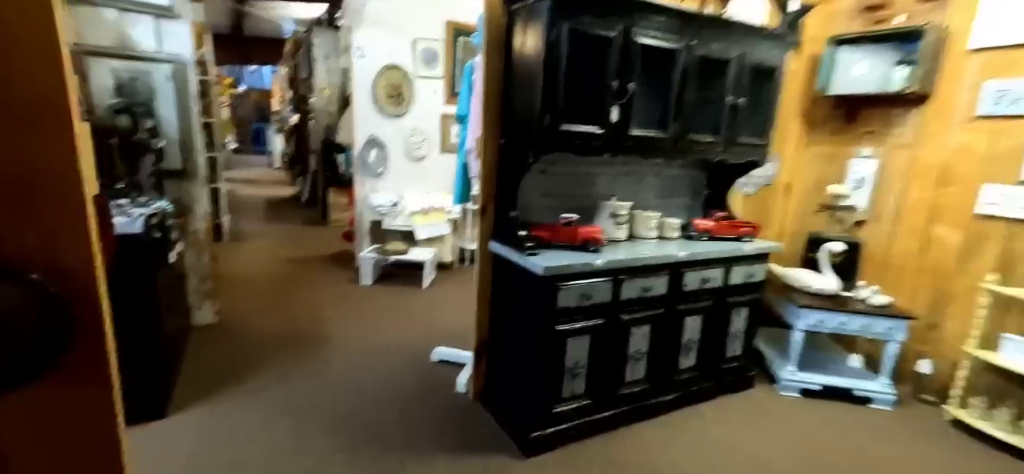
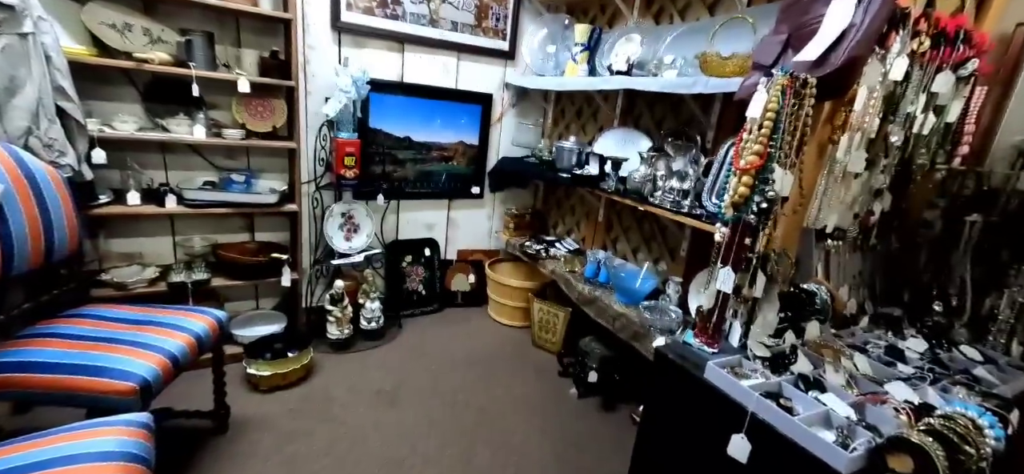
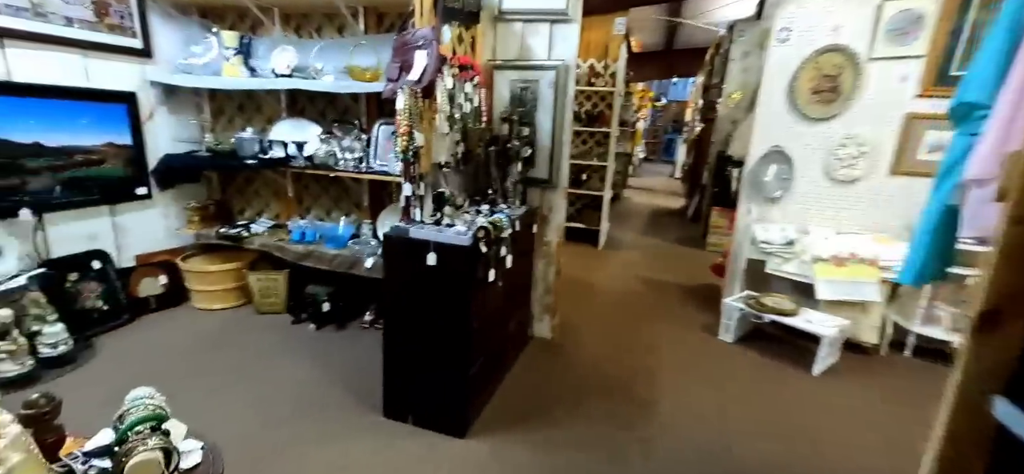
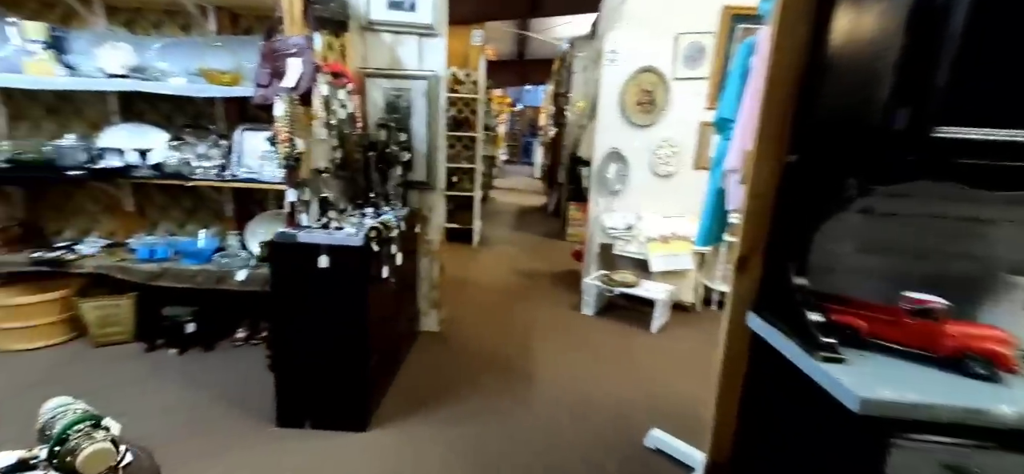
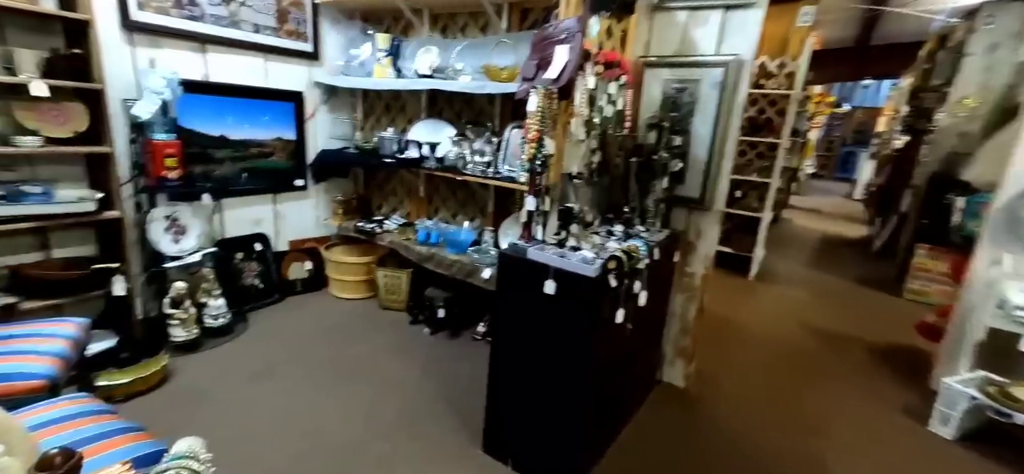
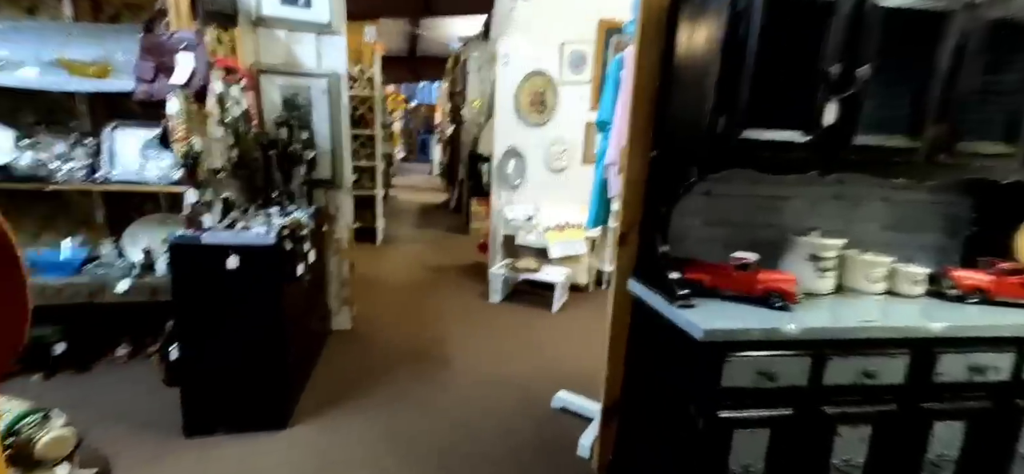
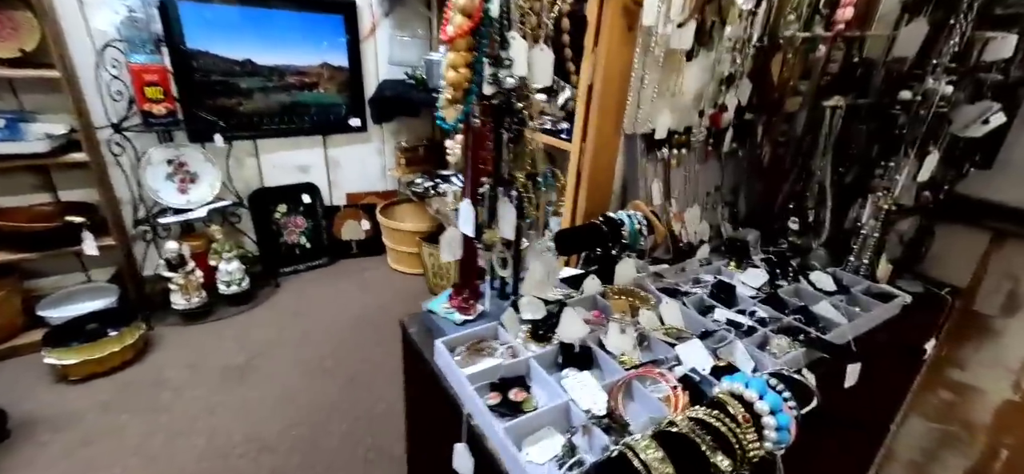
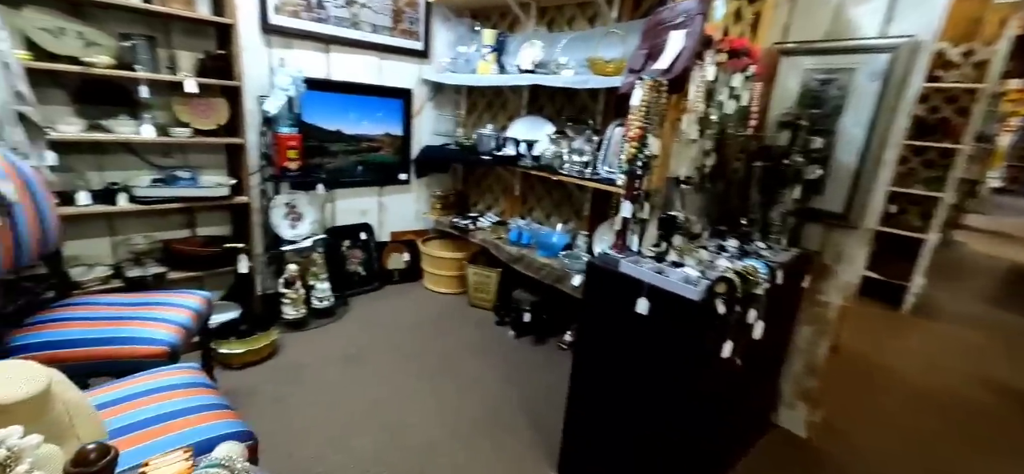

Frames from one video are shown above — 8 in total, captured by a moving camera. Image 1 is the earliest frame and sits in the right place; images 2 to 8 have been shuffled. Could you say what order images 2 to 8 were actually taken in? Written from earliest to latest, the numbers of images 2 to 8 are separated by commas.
6, 4, 3, 5, 8, 2, 7
